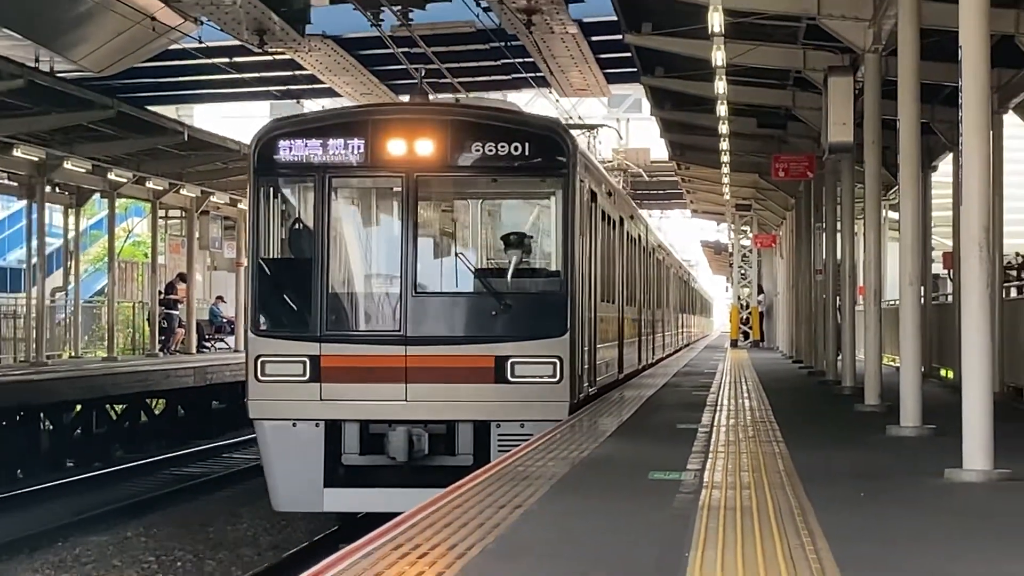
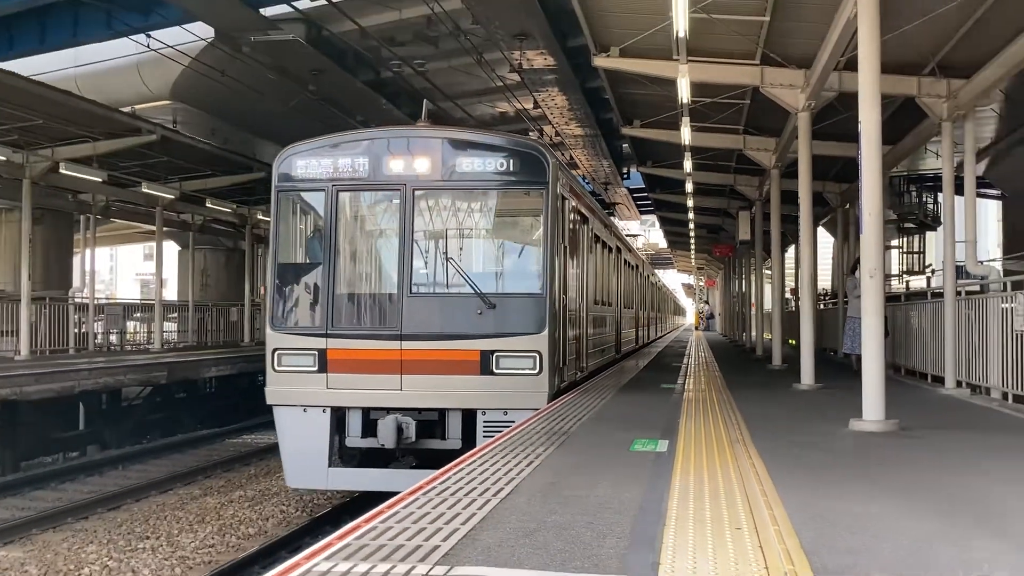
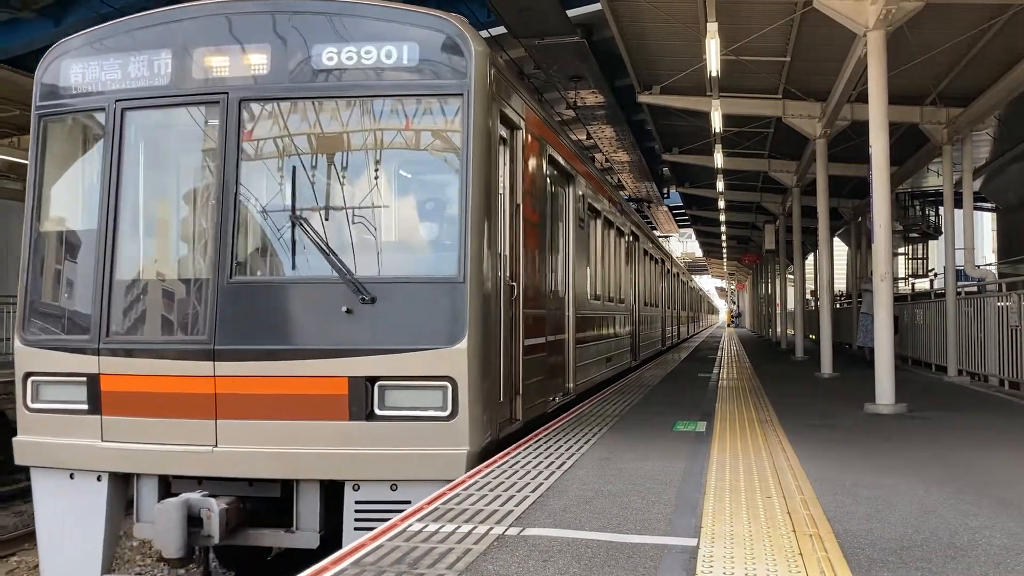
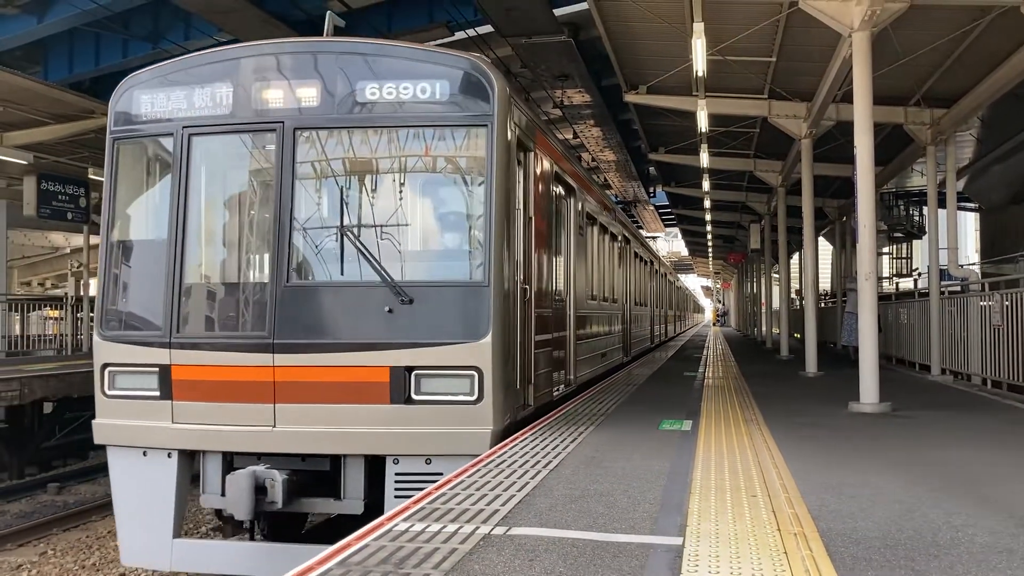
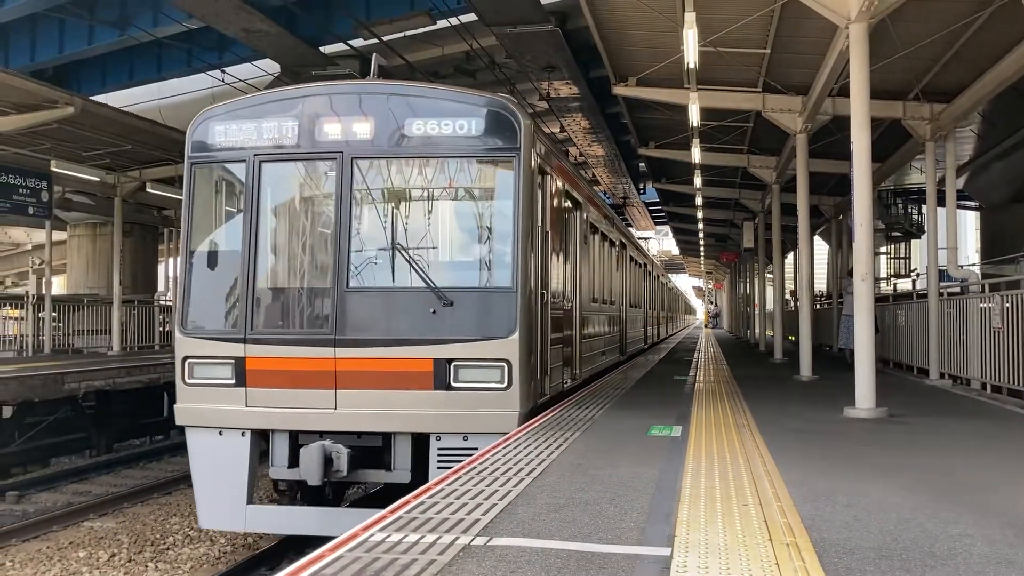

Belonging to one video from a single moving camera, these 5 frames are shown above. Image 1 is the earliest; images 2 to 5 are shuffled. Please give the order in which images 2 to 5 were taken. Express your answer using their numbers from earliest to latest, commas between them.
2, 5, 4, 3
